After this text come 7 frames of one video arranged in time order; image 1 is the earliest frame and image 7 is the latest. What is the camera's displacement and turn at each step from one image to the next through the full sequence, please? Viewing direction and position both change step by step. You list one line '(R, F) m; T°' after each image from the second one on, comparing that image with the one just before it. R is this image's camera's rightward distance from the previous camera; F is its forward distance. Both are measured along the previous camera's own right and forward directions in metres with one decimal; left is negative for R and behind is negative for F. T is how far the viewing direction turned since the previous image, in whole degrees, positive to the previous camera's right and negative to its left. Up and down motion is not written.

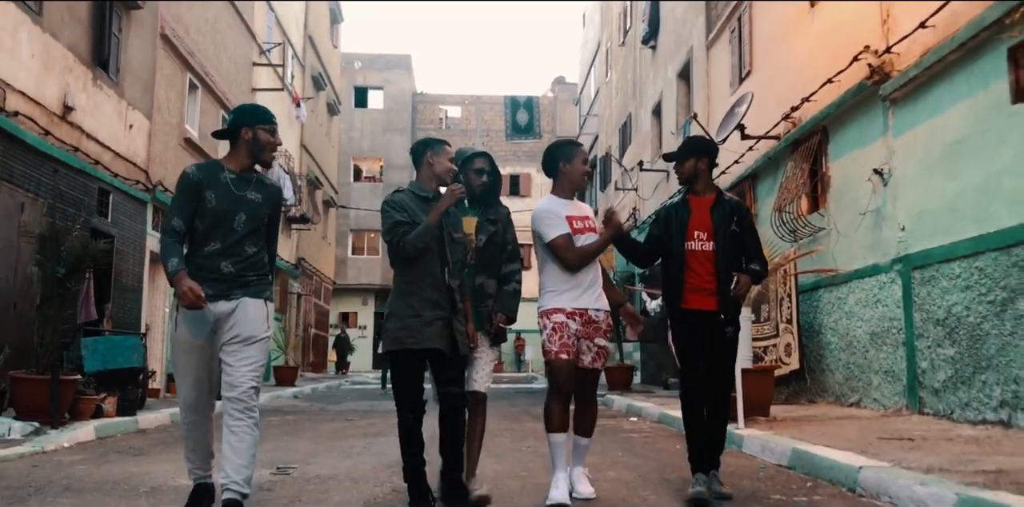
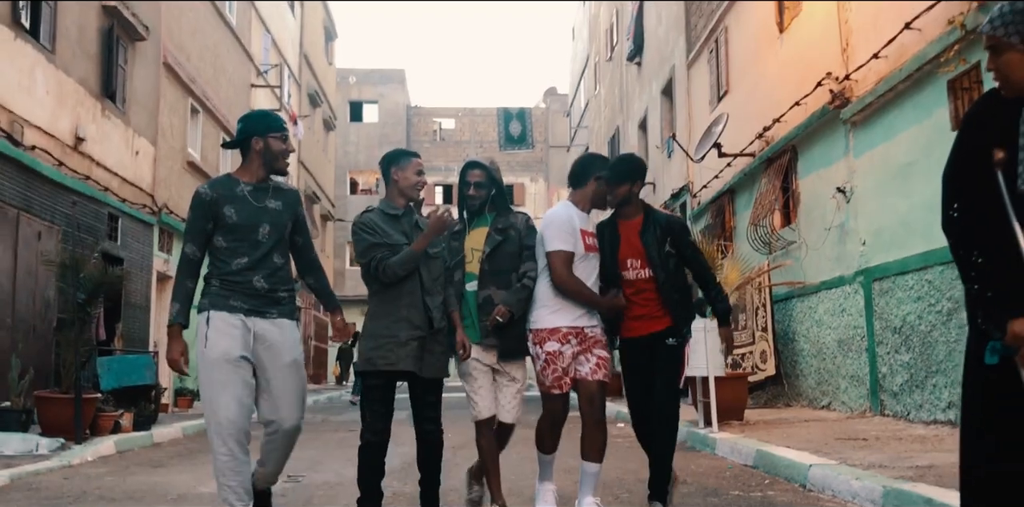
(+0.1, -0.6) m; 0°
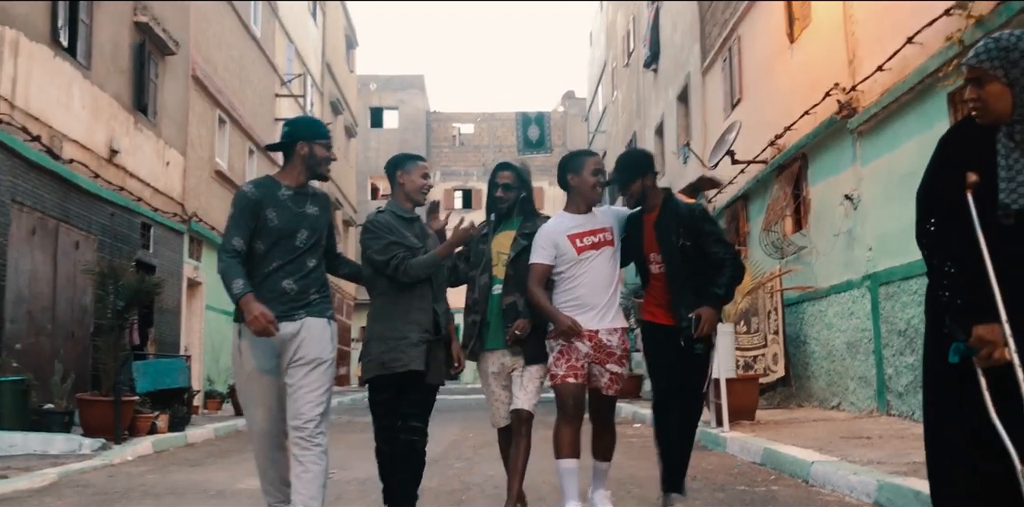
(0.0, -0.4) m; -1°
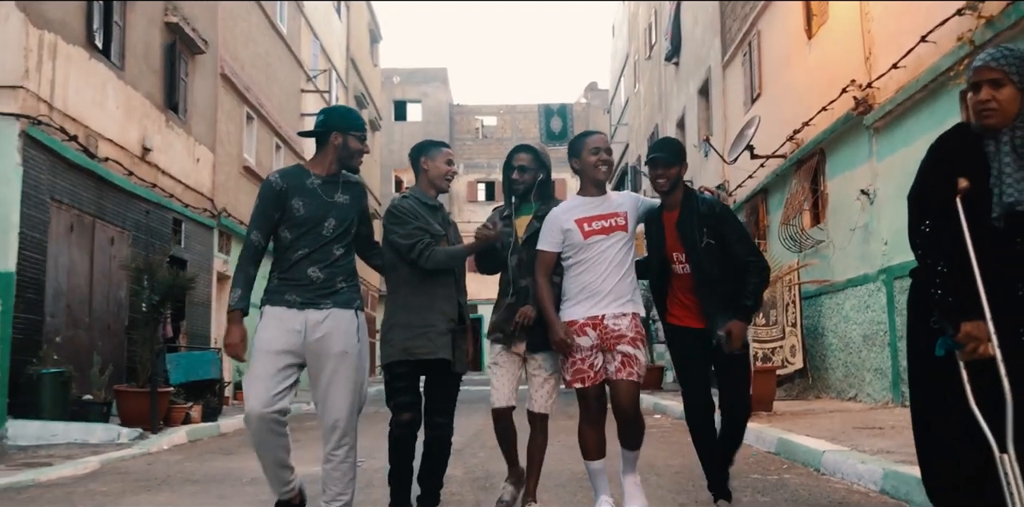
(0.0, -0.2) m; -1°
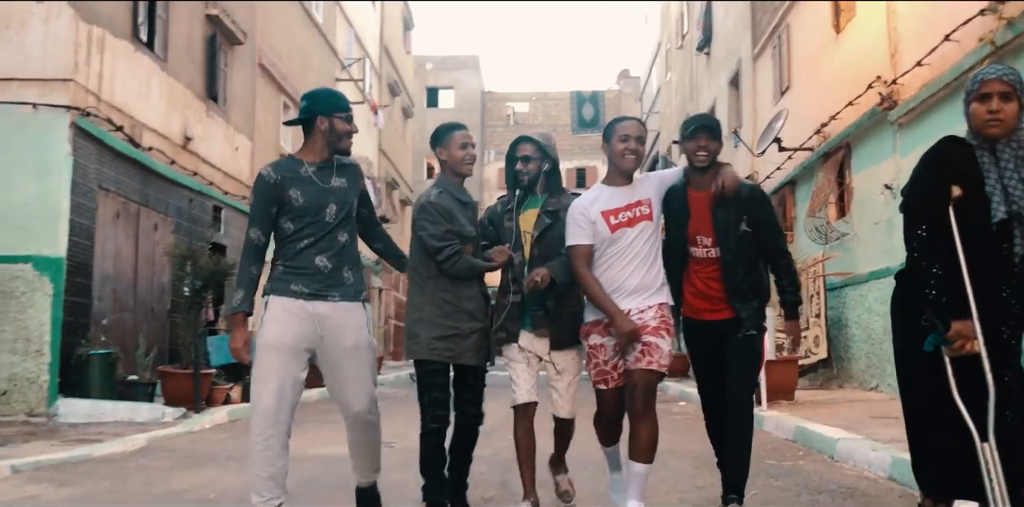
(0.0, -0.3) m; -2°
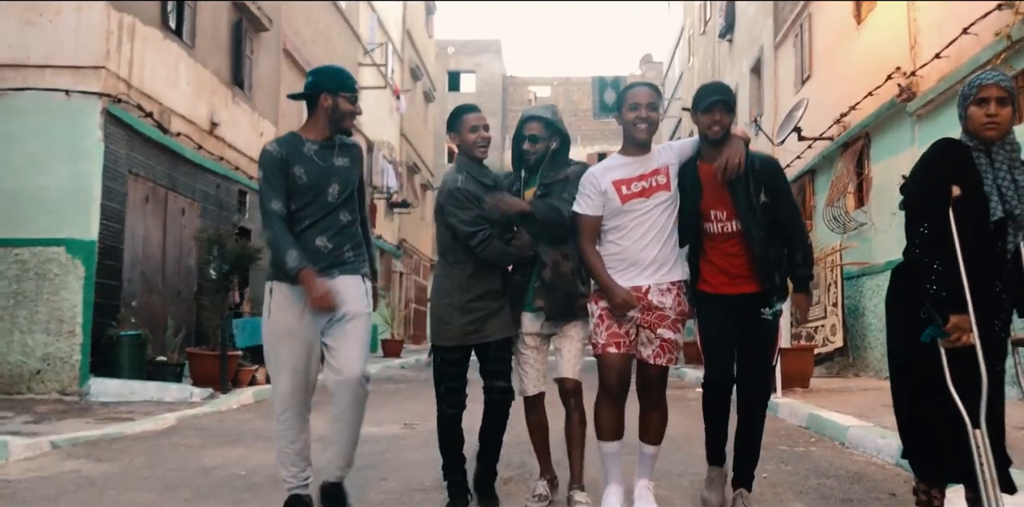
(0.0, -0.2) m; -1°
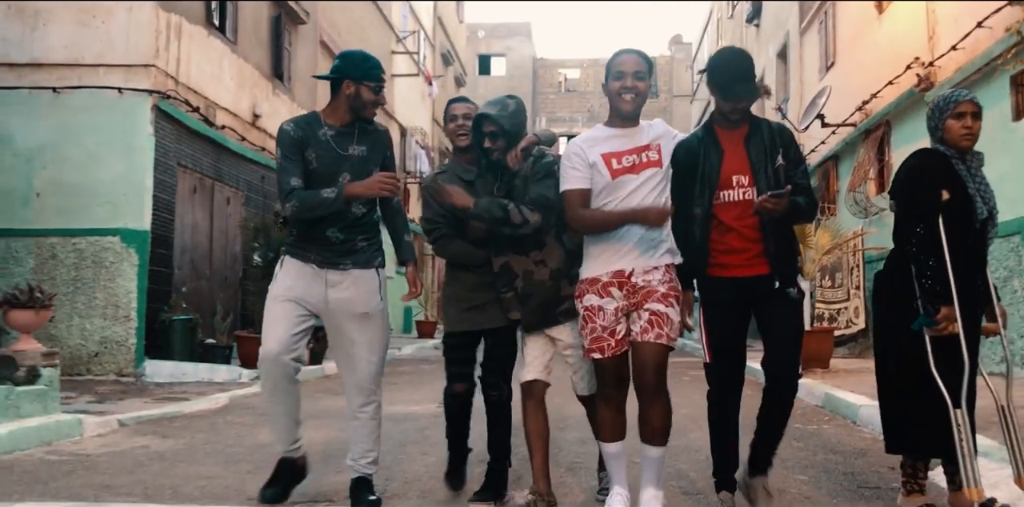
(0.0, -0.5) m; -2°
